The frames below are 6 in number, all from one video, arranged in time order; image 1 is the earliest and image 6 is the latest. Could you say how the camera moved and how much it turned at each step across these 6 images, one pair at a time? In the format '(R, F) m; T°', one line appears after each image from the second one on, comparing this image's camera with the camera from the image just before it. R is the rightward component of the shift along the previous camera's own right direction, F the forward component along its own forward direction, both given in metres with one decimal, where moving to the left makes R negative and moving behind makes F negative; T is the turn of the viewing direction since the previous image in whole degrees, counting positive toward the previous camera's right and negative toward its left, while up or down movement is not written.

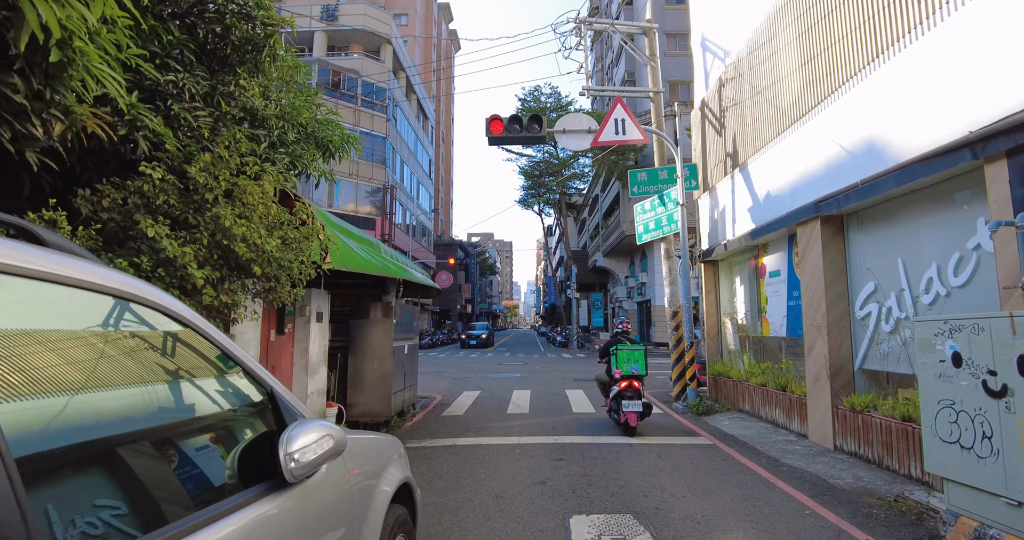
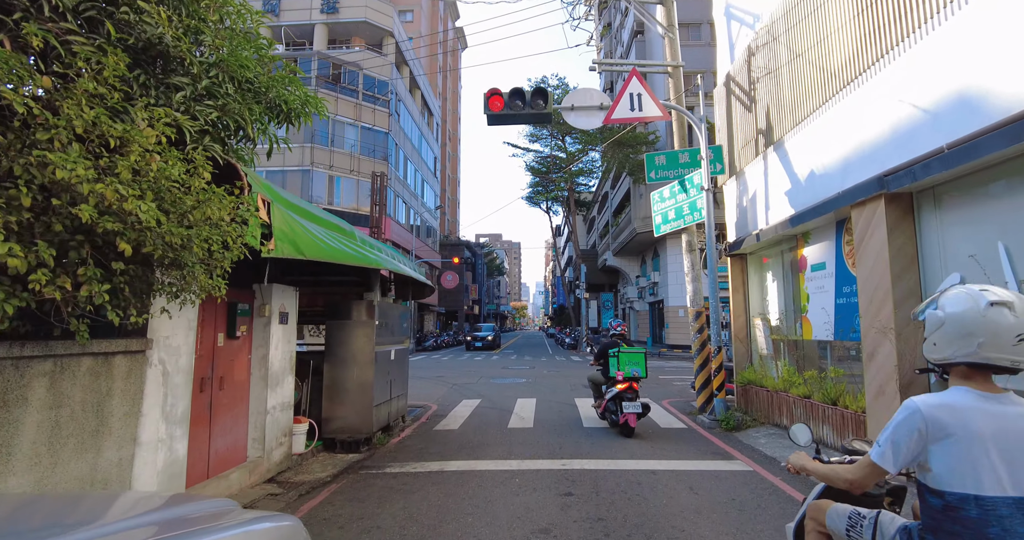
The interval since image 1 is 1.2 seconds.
(+0.1, +1.2) m; -1°
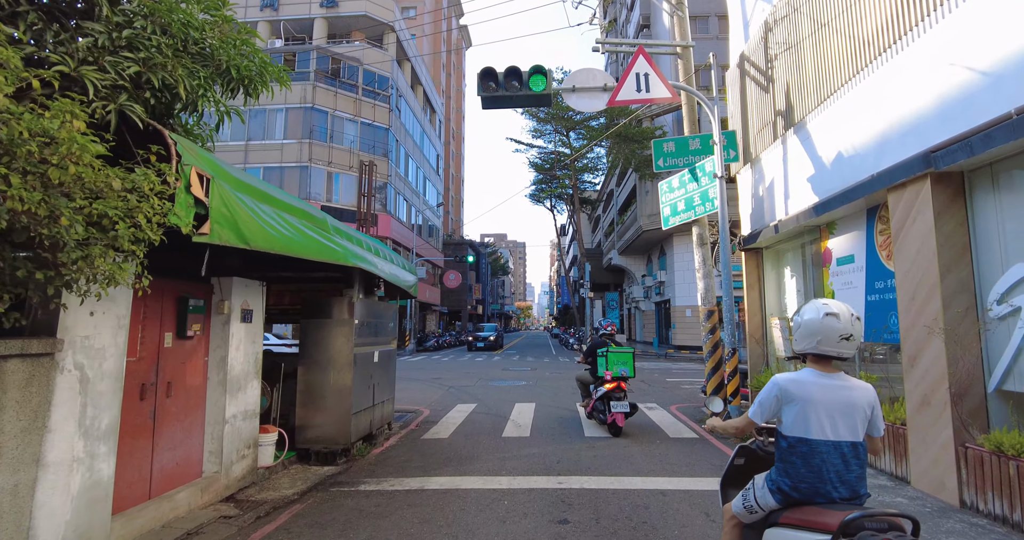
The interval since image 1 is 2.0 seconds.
(+0.2, +0.7) m; -1°
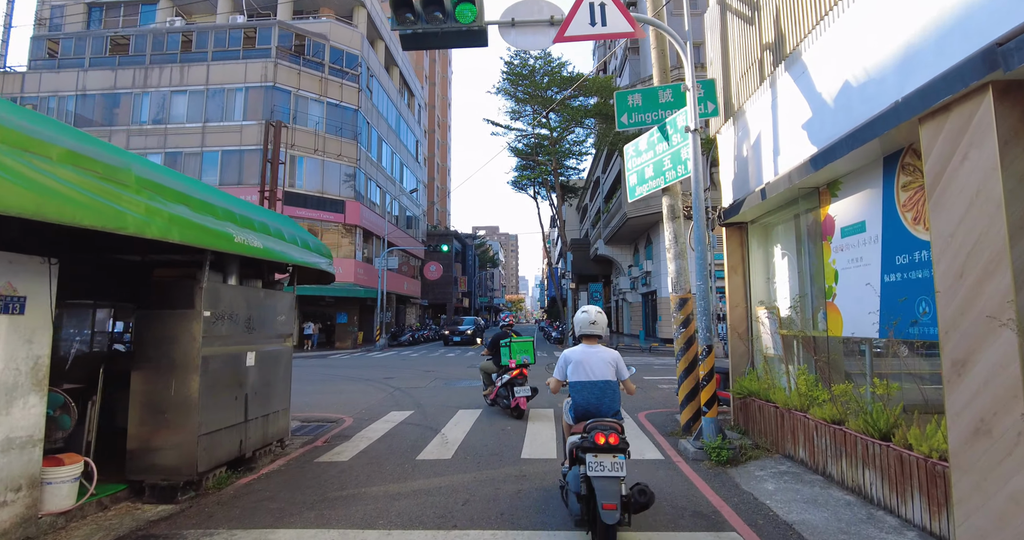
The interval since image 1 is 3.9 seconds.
(+0.9, +1.8) m; +1°
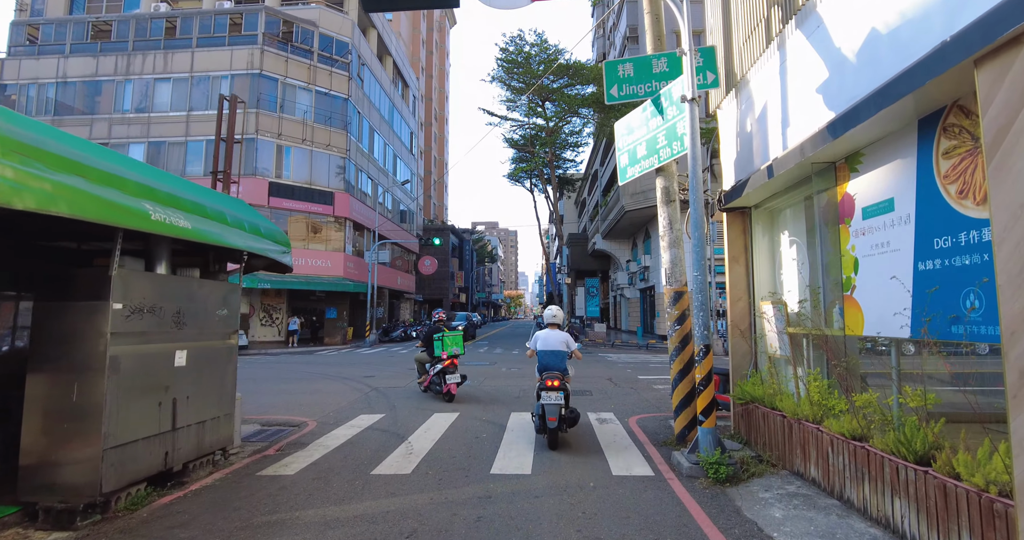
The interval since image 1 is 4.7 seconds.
(+0.3, +0.8) m; 0°
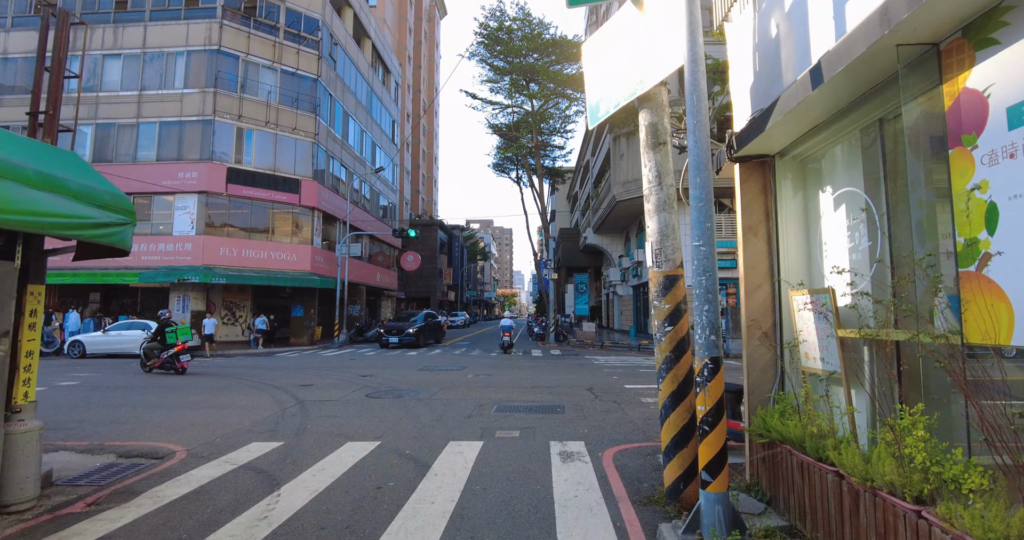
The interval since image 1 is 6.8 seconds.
(+0.7, +2.2) m; 0°
